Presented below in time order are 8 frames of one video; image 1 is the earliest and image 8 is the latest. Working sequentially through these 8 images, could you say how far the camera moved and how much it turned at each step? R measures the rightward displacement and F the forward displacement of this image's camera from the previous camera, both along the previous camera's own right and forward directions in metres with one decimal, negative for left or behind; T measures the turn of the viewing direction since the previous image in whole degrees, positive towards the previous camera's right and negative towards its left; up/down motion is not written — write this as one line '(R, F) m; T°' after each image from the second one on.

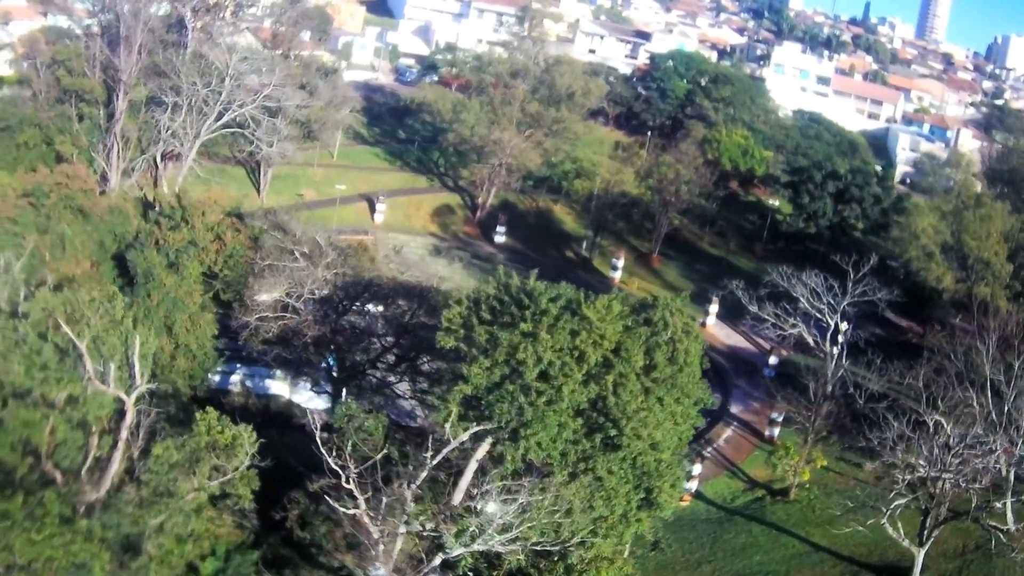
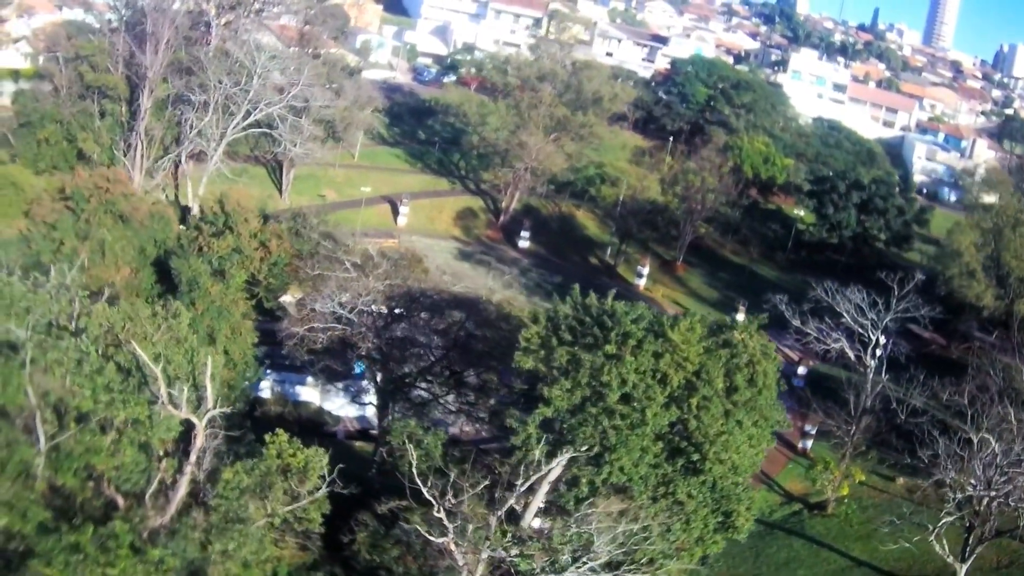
(-1.1, +0.3) m; +1°
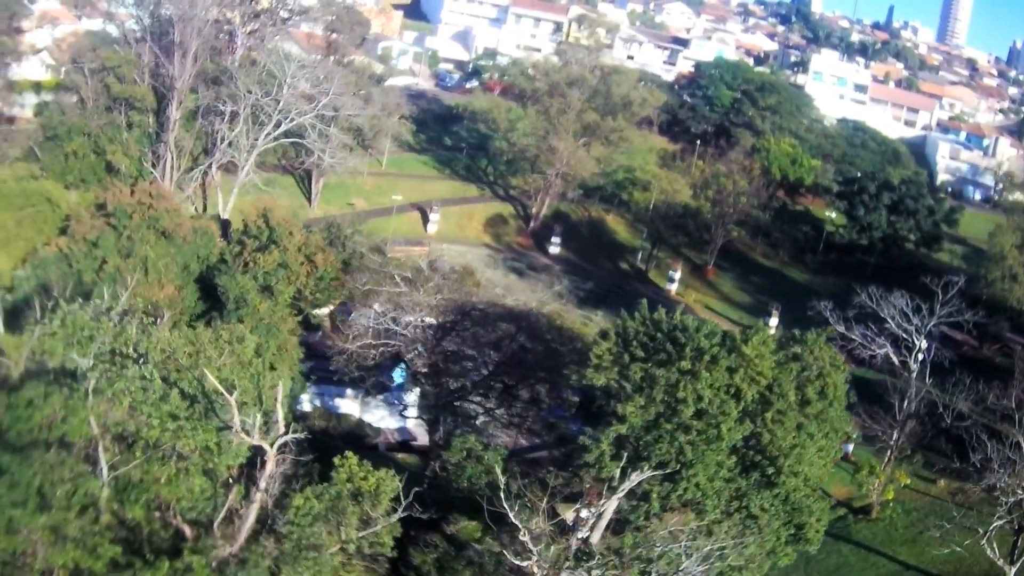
(-0.8, +0.3) m; 0°
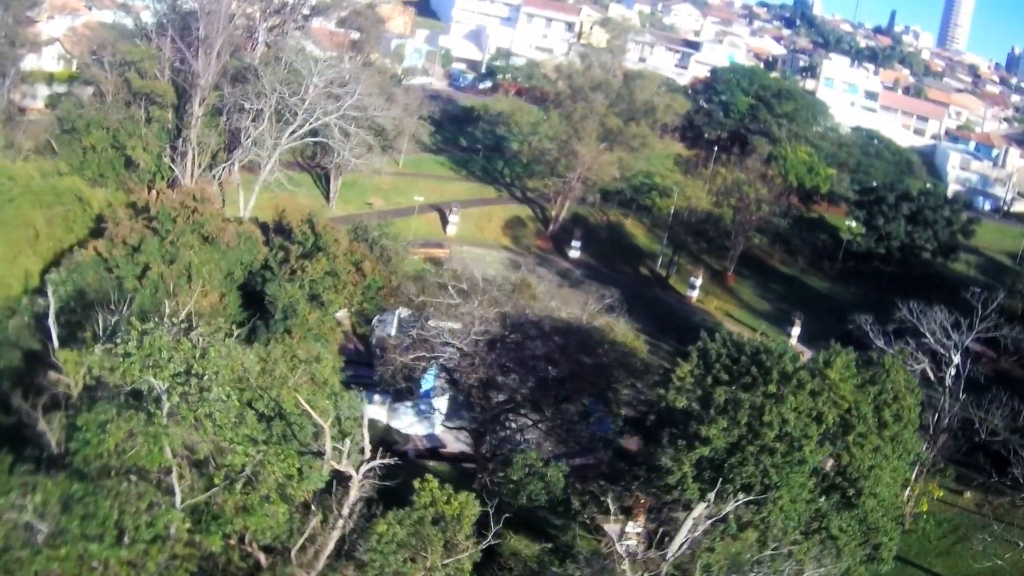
(-1.2, +0.3) m; +1°
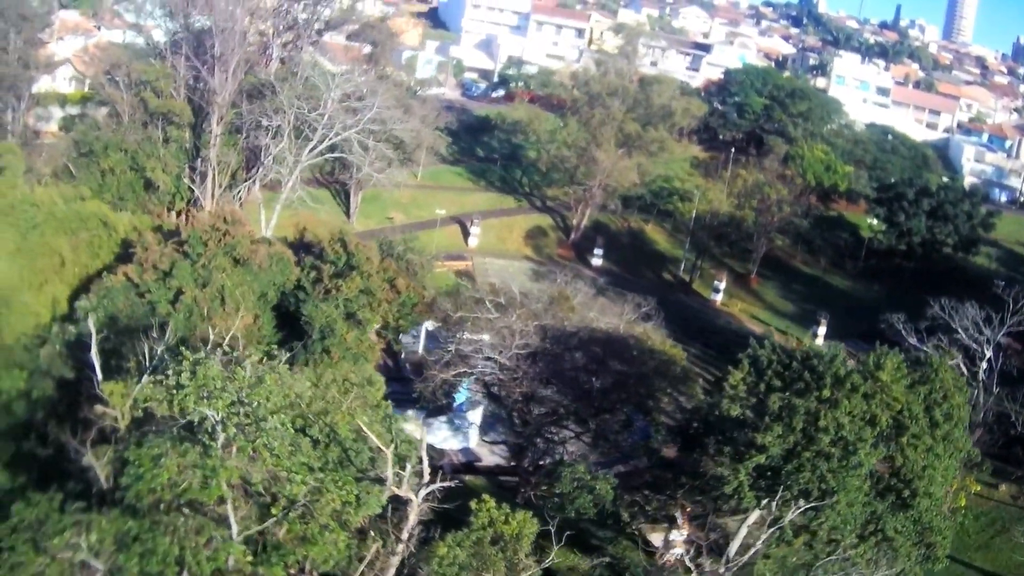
(-0.5, +0.2) m; 0°
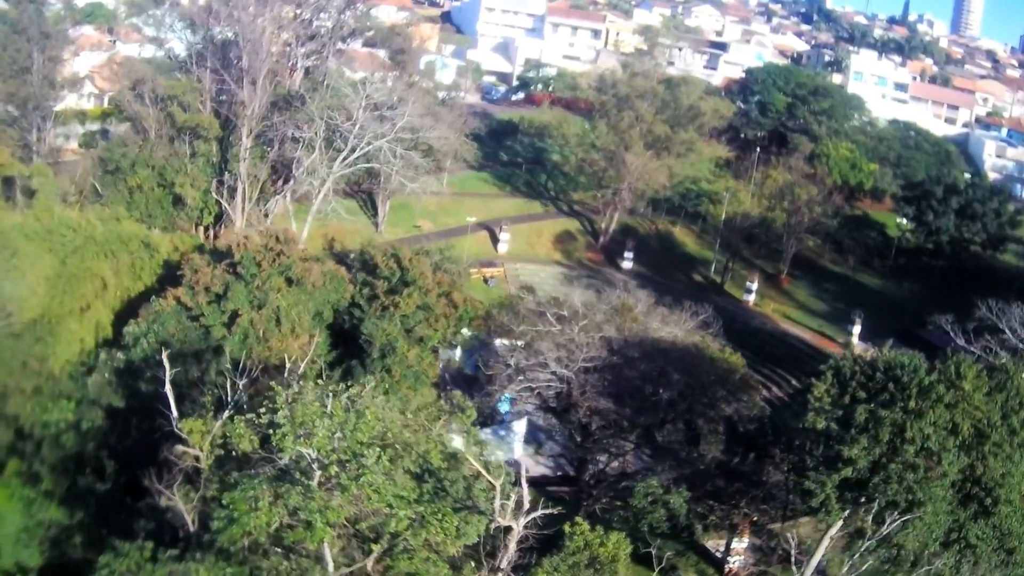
(-1.0, +0.3) m; 0°
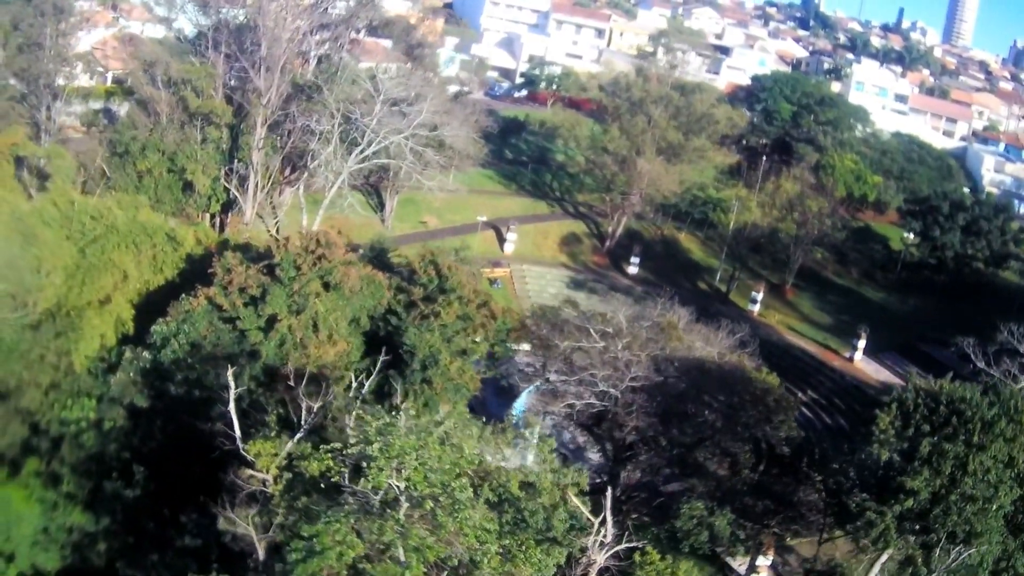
(-1.1, +0.3) m; +2°
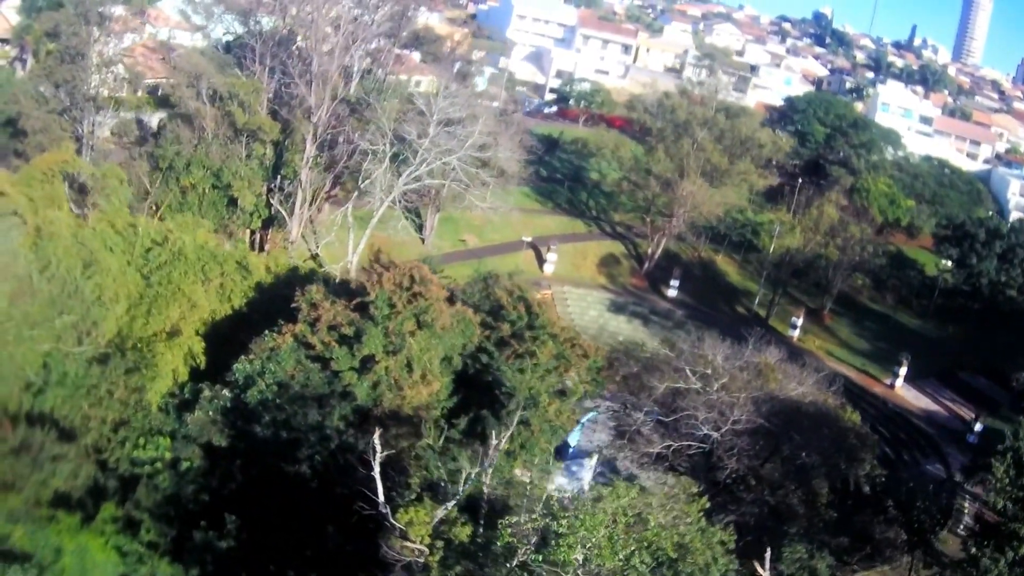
(-1.6, +0.4) m; +2°
